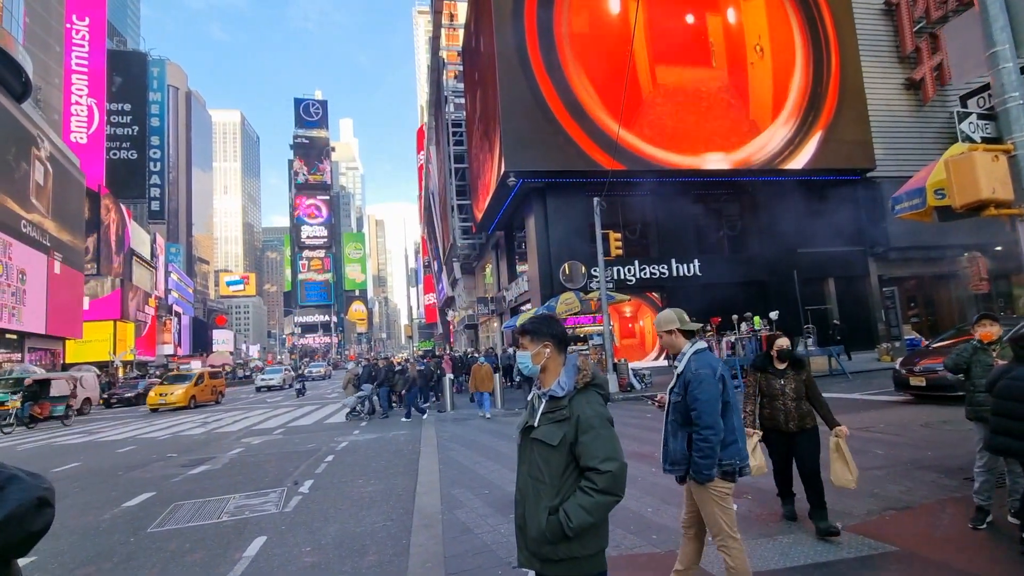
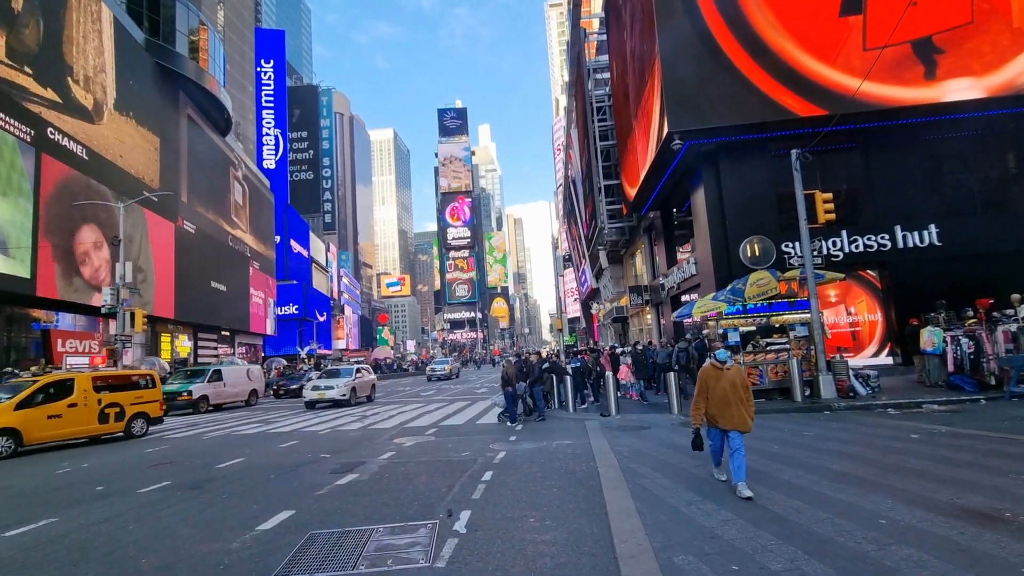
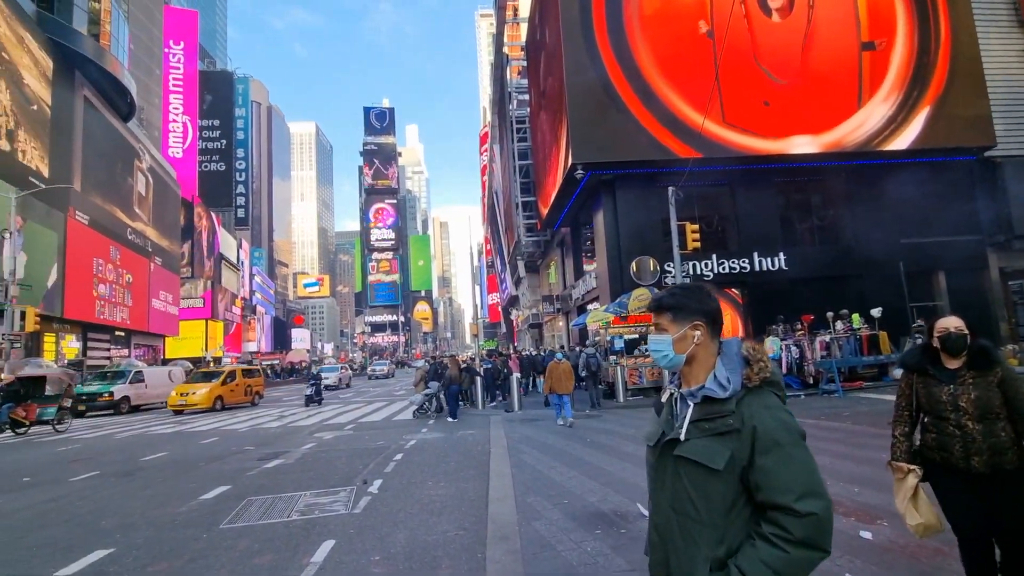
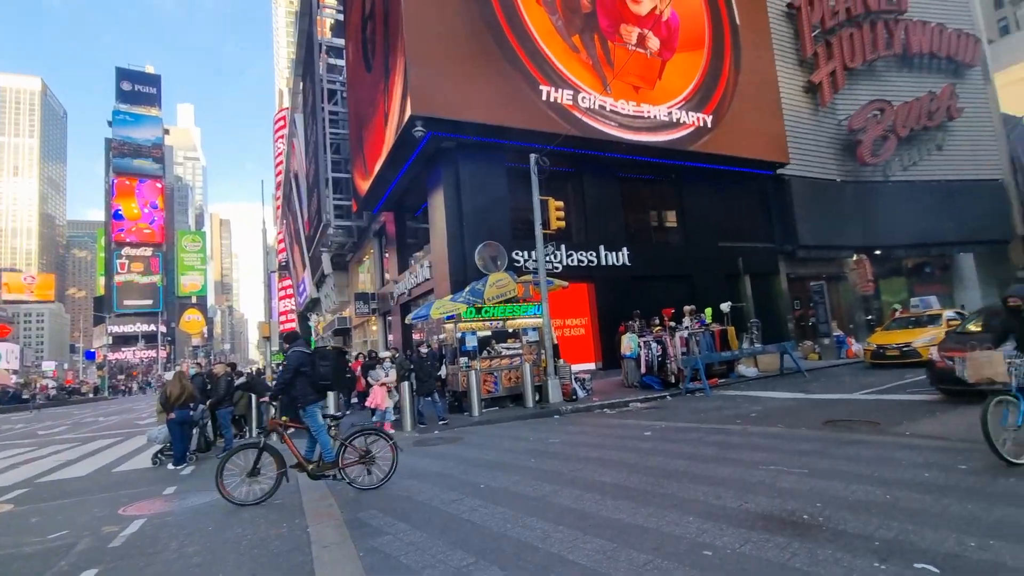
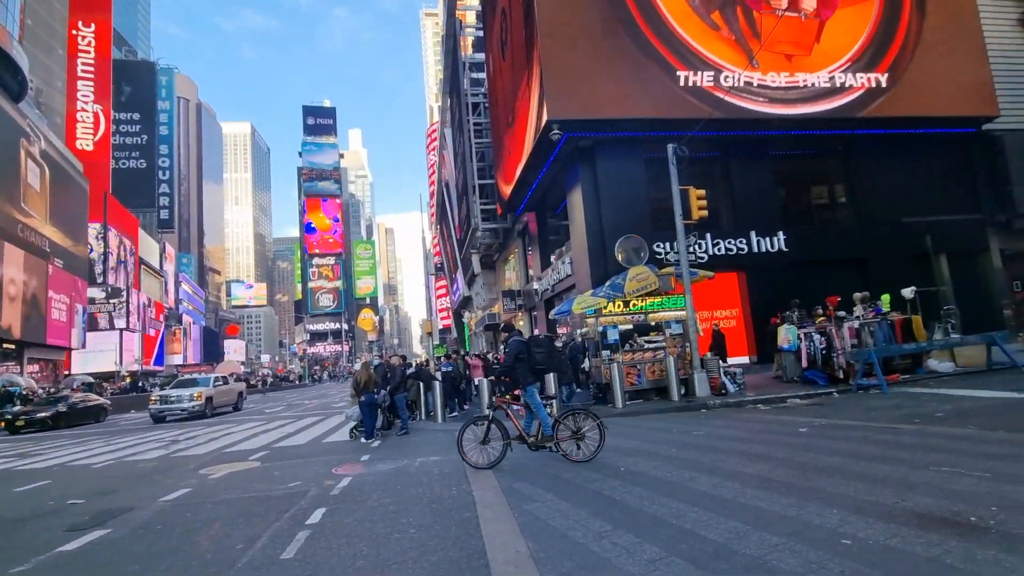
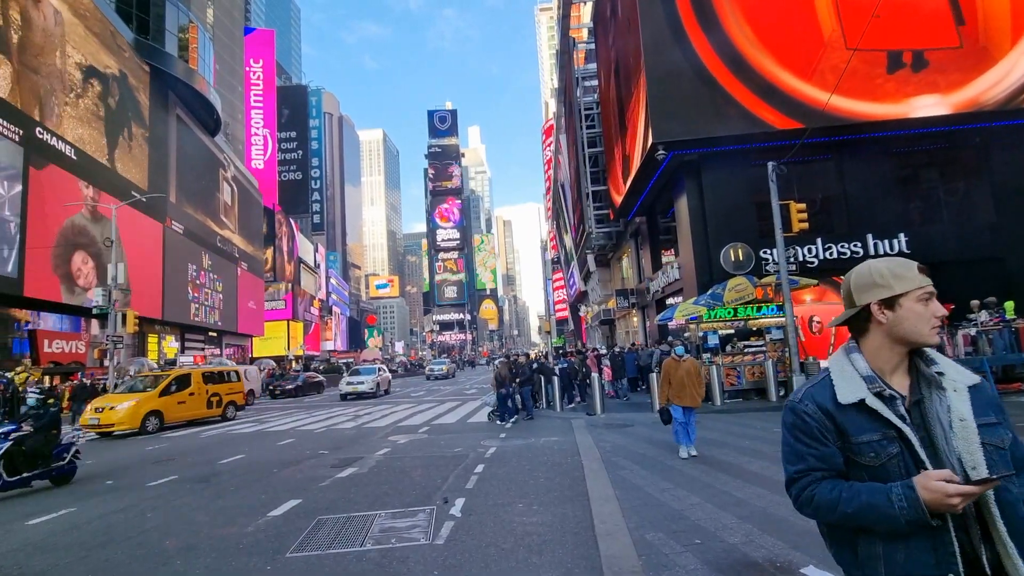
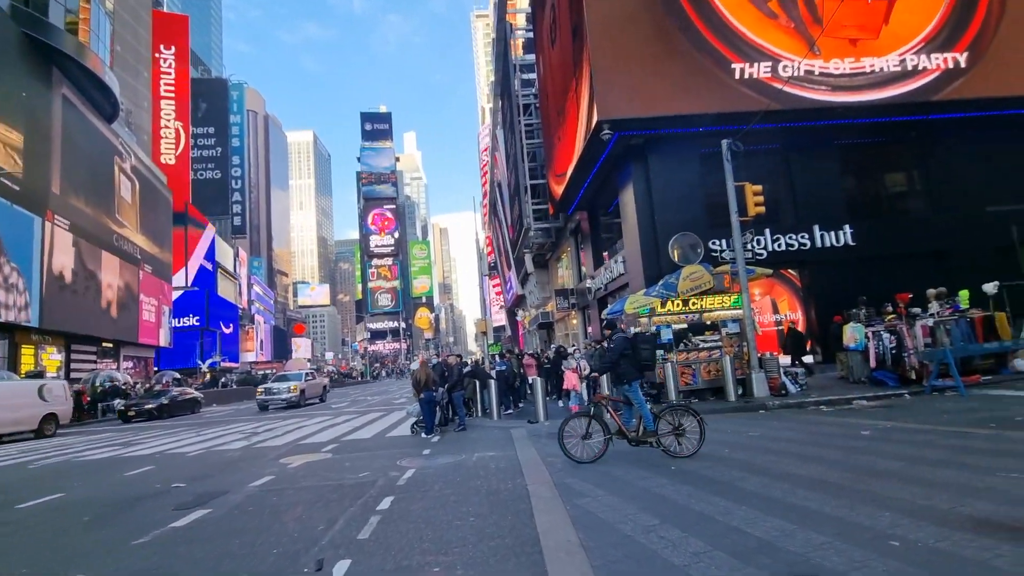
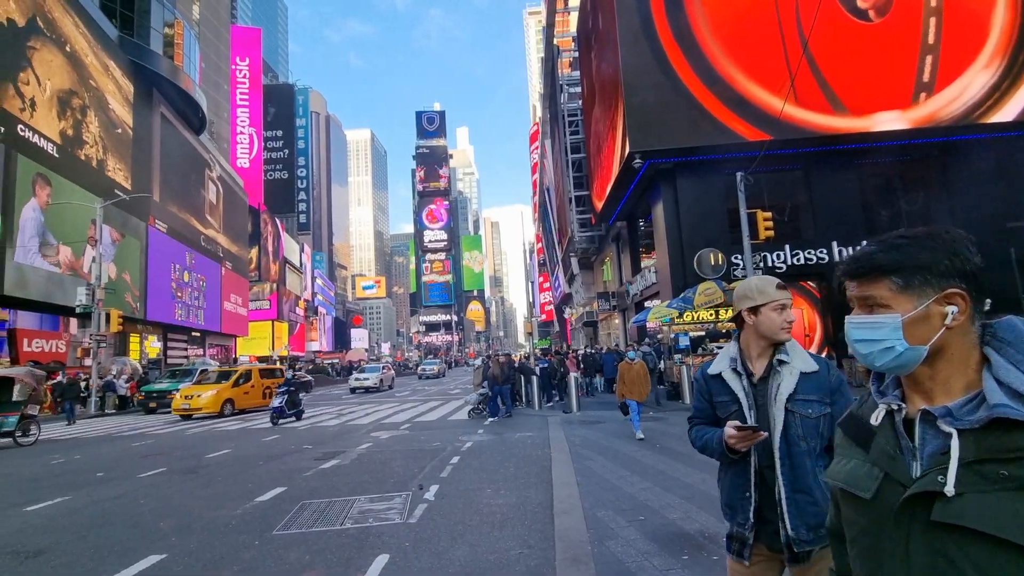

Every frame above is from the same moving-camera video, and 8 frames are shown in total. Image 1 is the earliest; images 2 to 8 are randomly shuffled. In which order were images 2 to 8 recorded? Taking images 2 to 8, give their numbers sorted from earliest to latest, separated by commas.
3, 8, 6, 2, 7, 5, 4
